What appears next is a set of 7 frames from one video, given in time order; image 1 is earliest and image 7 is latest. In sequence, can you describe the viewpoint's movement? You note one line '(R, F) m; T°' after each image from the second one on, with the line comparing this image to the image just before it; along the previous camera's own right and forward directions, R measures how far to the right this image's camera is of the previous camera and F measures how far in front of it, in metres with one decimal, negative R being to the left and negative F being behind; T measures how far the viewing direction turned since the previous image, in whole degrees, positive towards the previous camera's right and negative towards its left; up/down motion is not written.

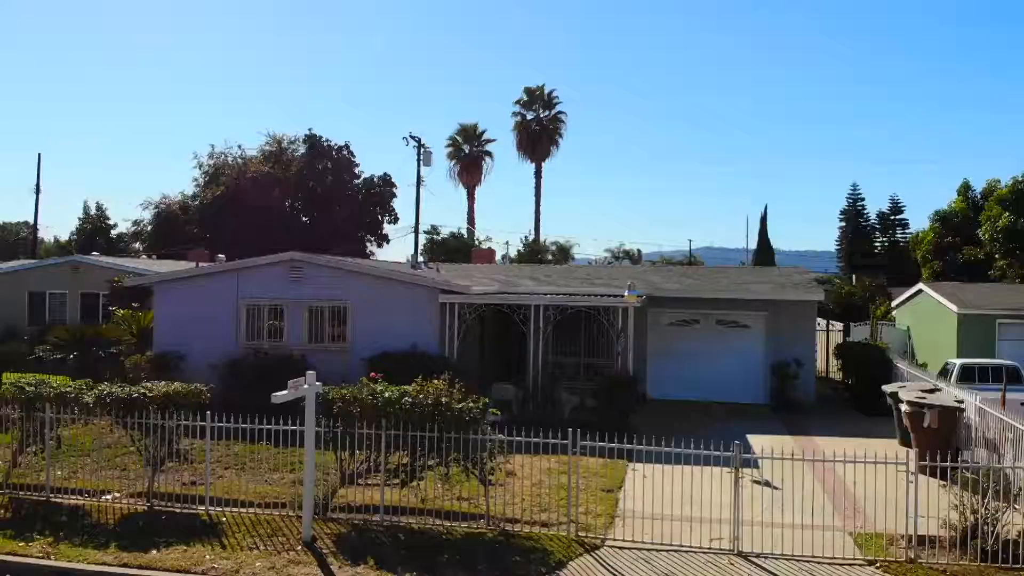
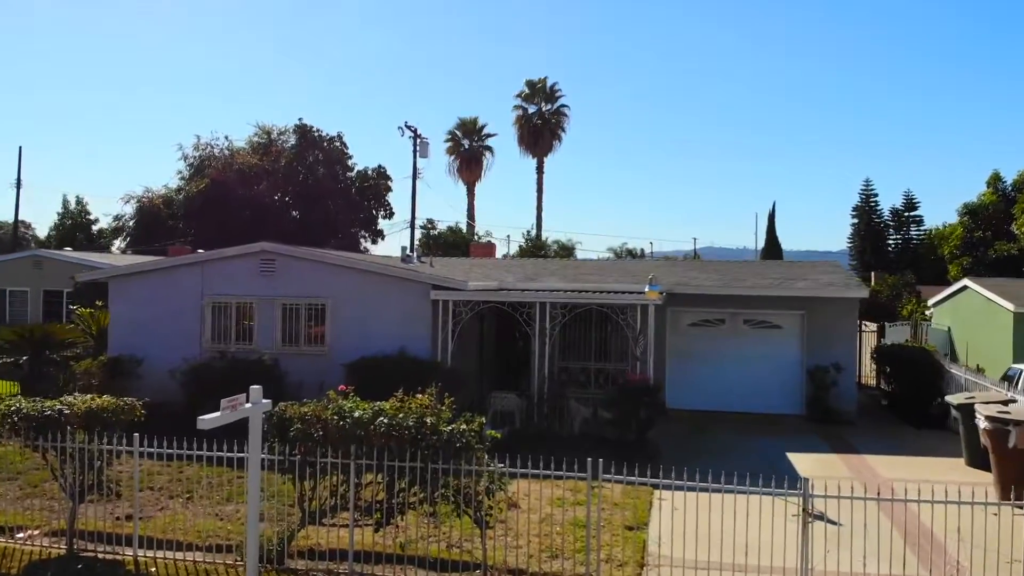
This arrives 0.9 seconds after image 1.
(0.0, +1.8) m; 0°
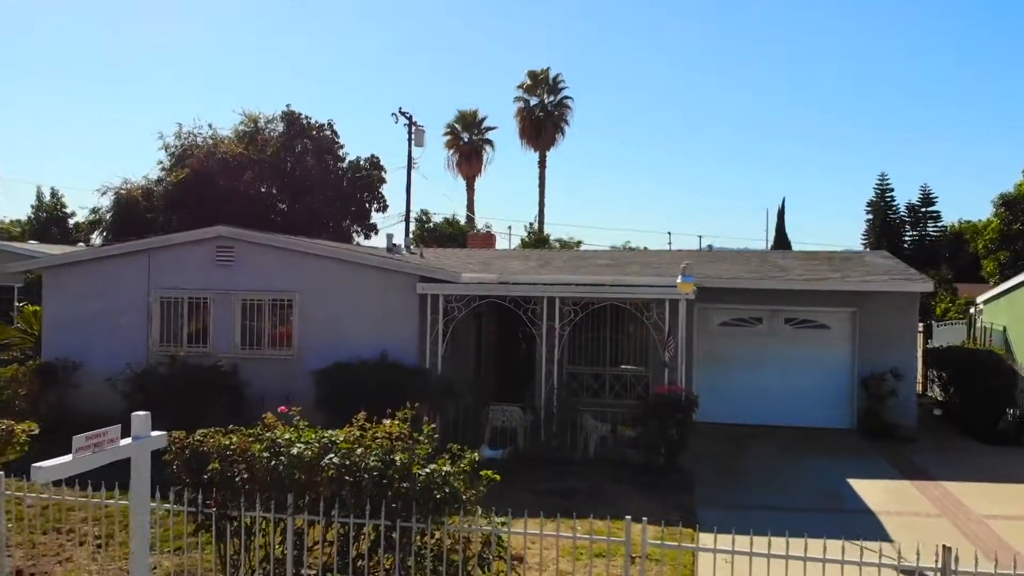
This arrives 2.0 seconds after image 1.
(0.0, +2.0) m; 0°
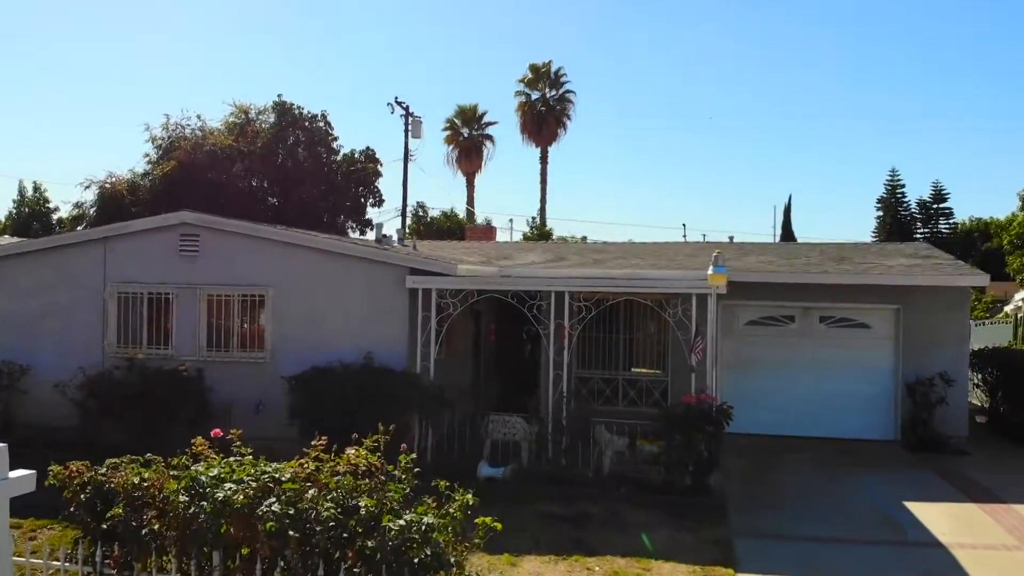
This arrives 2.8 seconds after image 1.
(0.0, +1.3) m; 0°
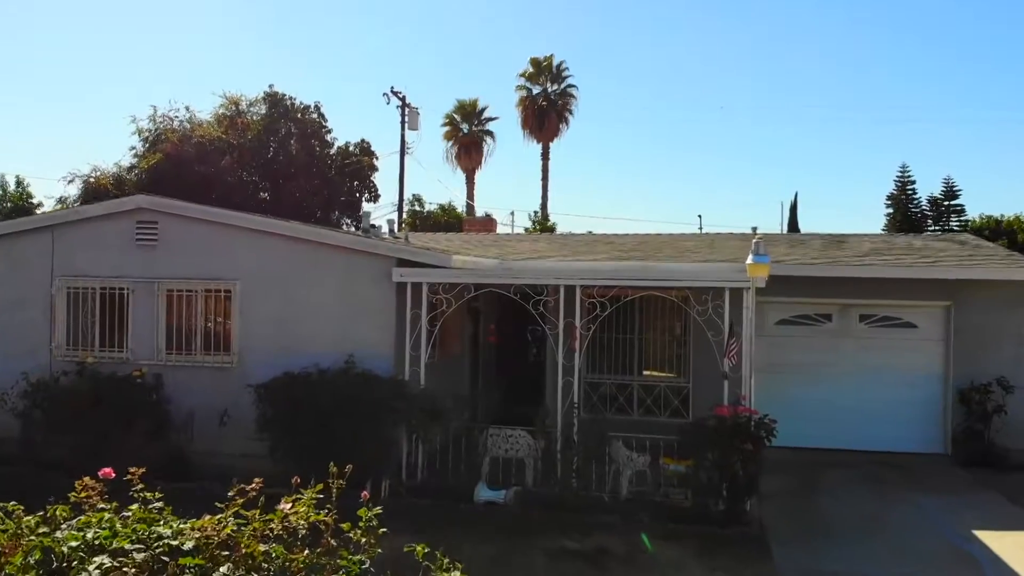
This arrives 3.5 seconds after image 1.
(0.0, +1.2) m; 0°
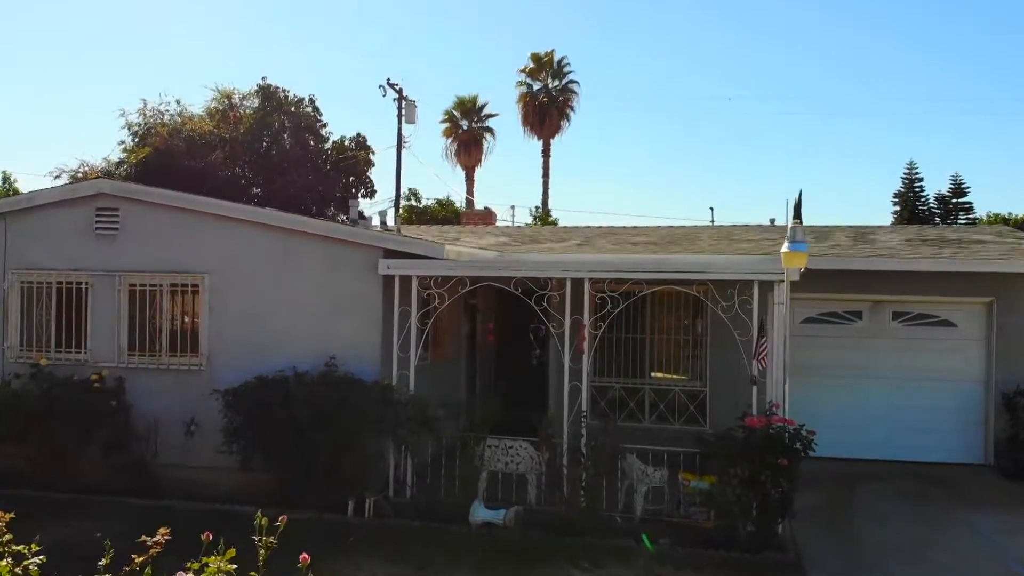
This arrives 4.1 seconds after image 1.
(0.0, +0.8) m; 0°
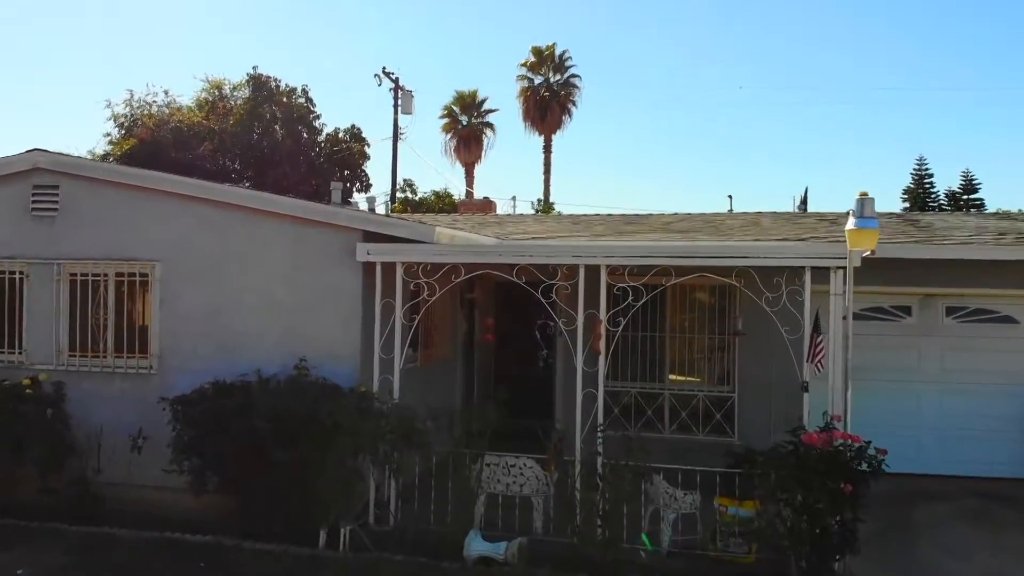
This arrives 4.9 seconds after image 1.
(0.0, +1.1) m; 0°
